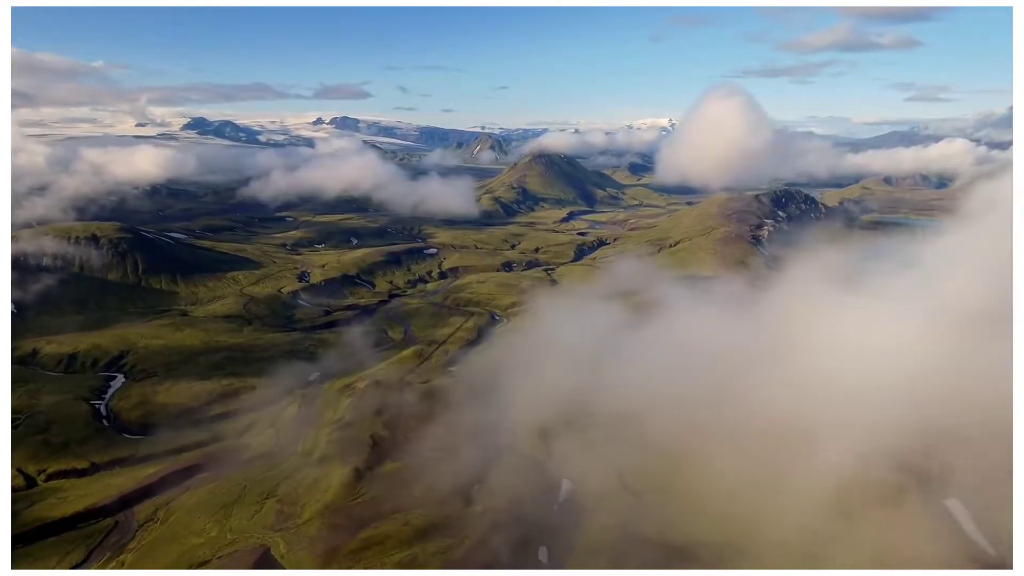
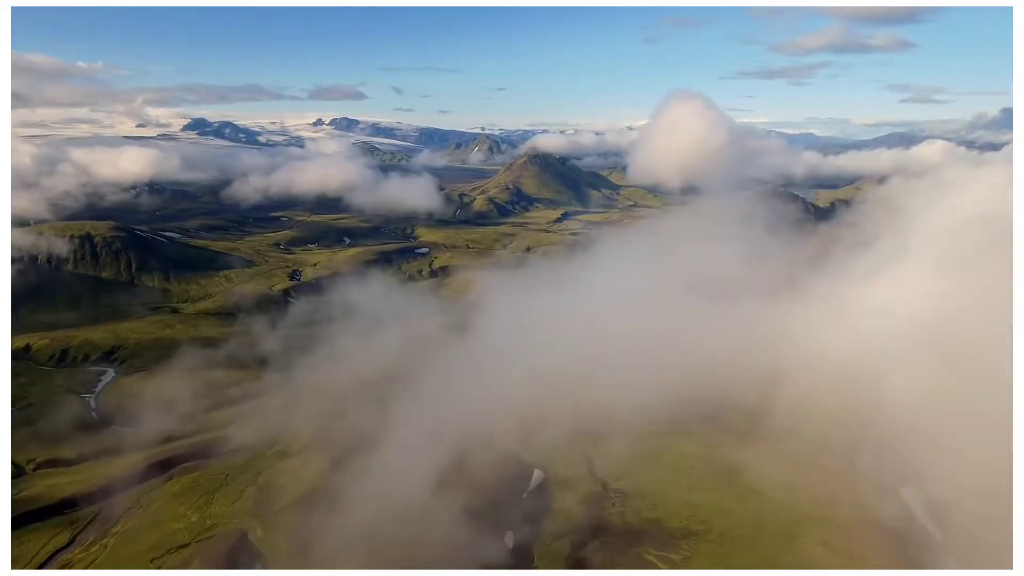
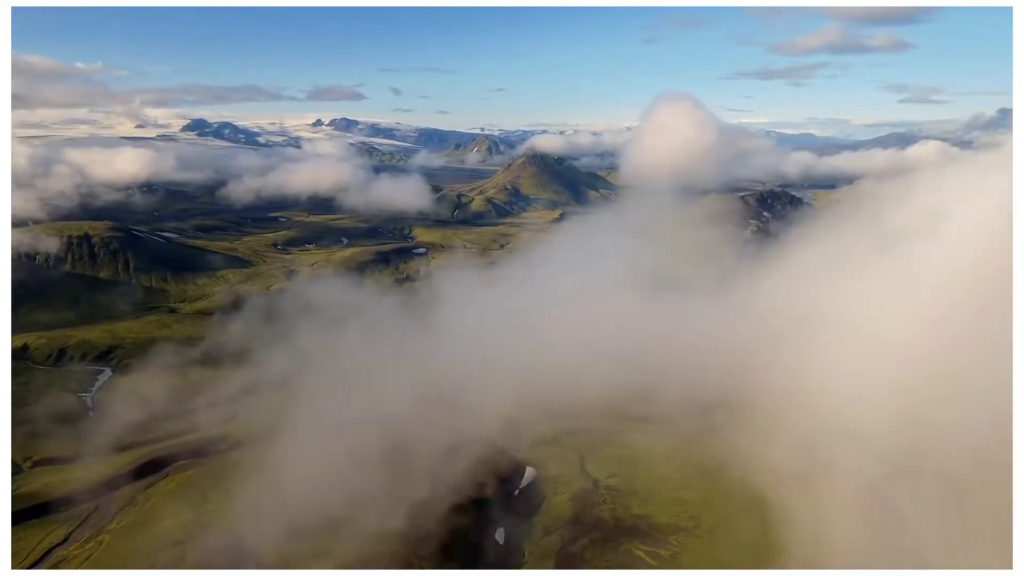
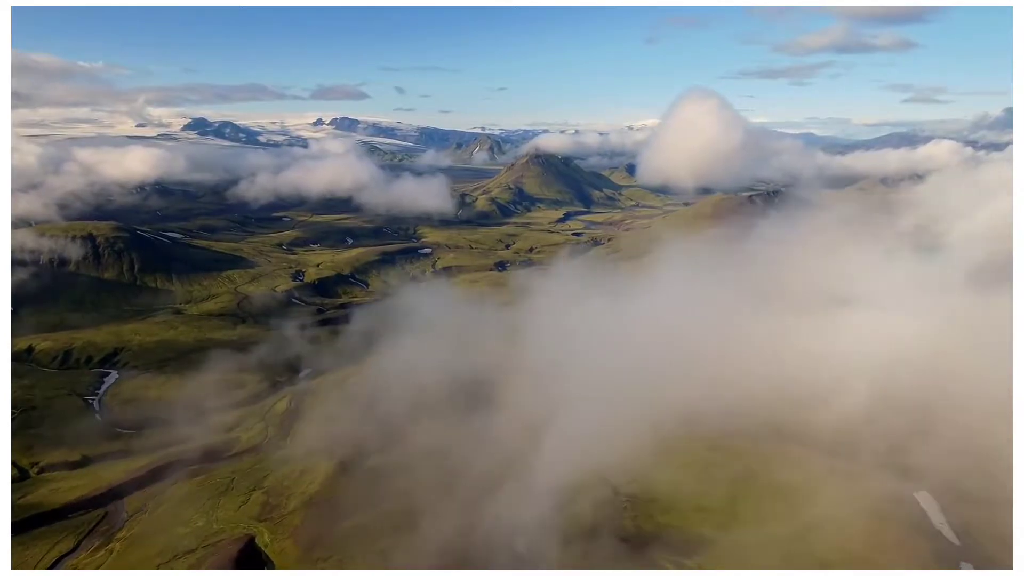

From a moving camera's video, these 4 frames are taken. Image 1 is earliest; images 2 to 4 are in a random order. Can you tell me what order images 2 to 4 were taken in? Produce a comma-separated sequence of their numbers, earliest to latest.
4, 2, 3
